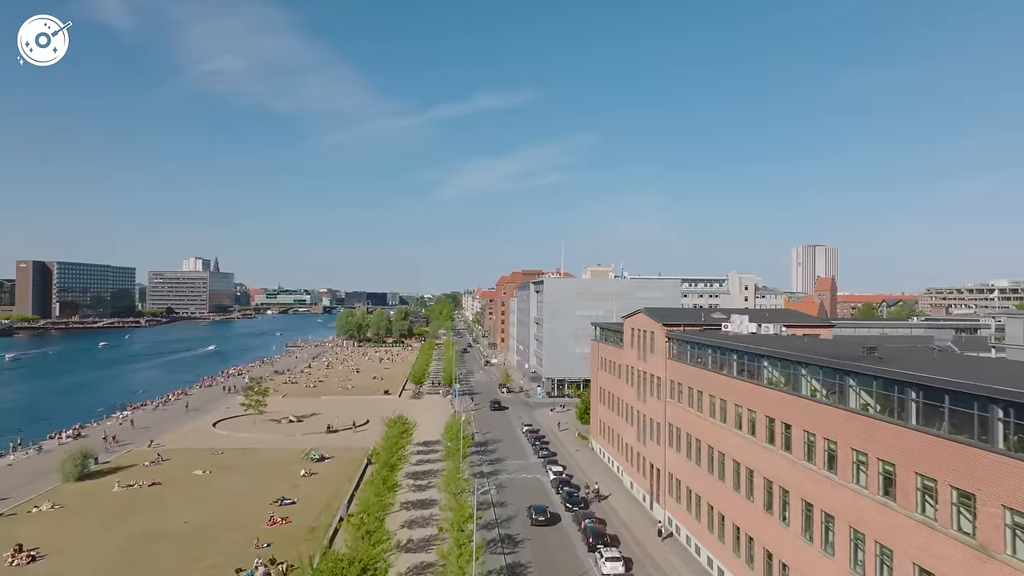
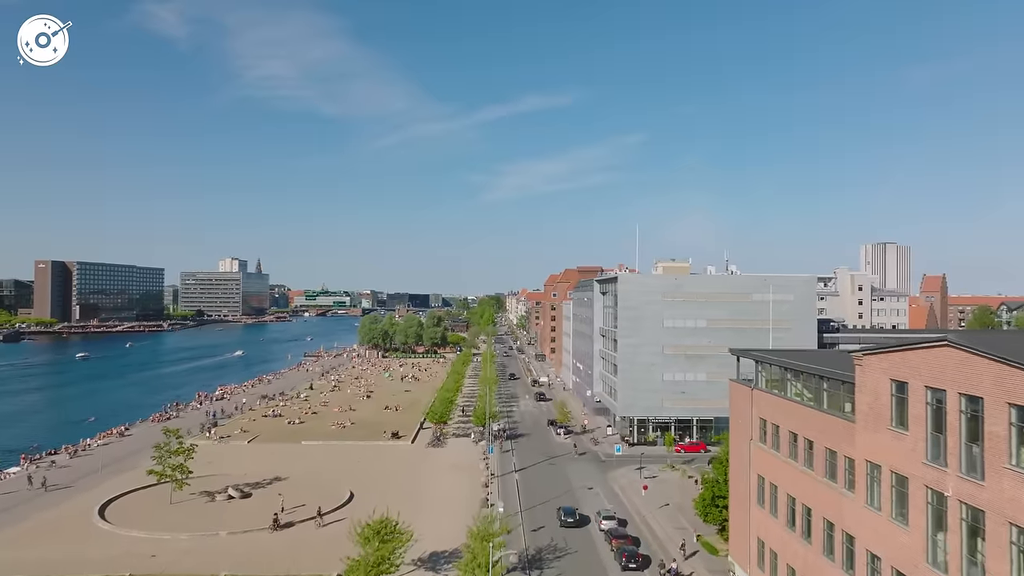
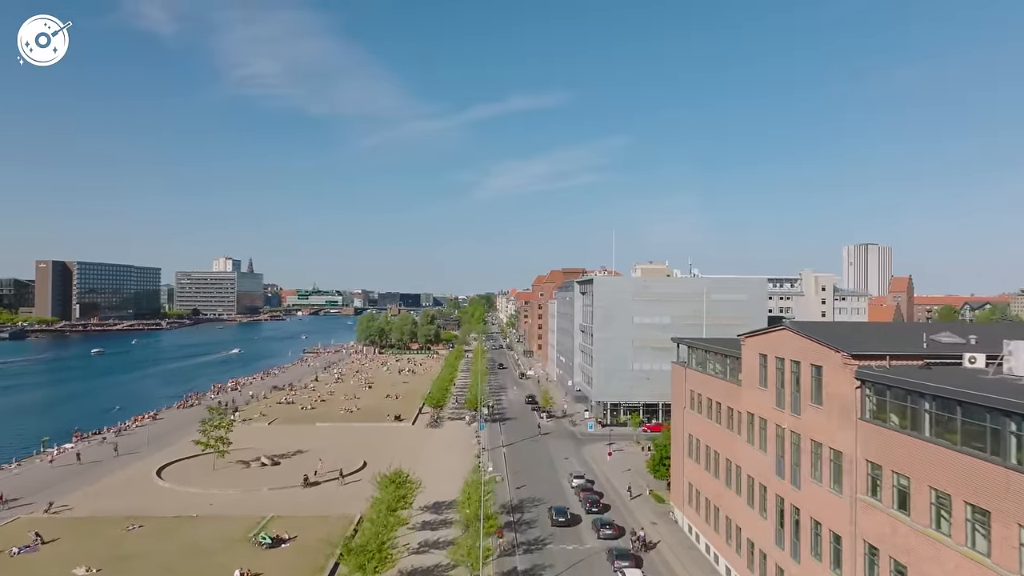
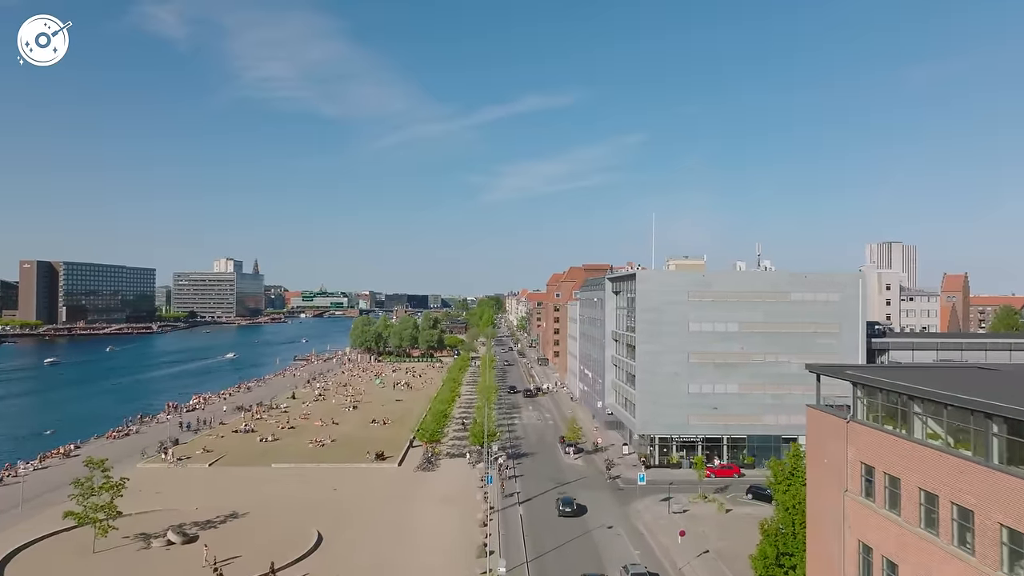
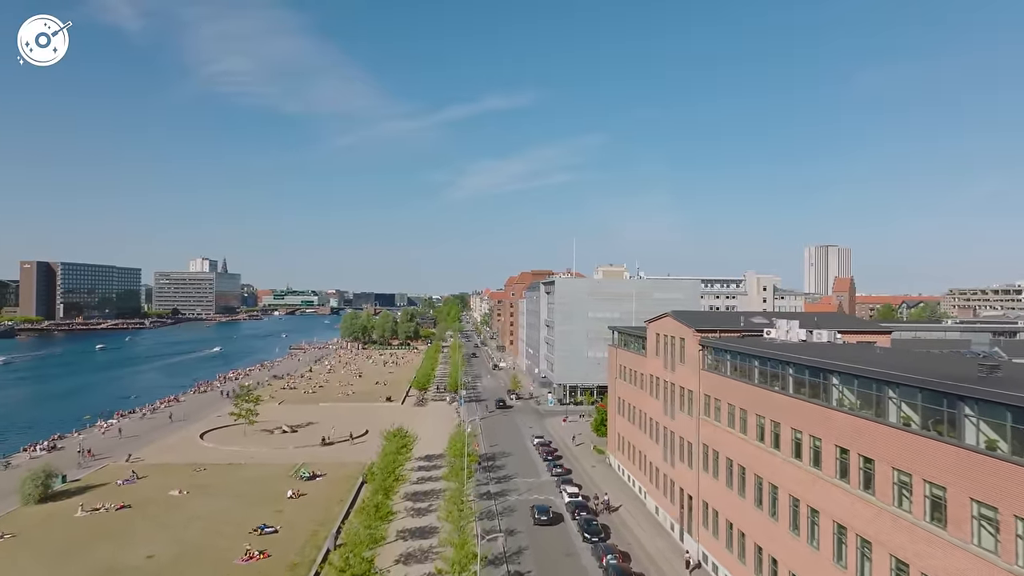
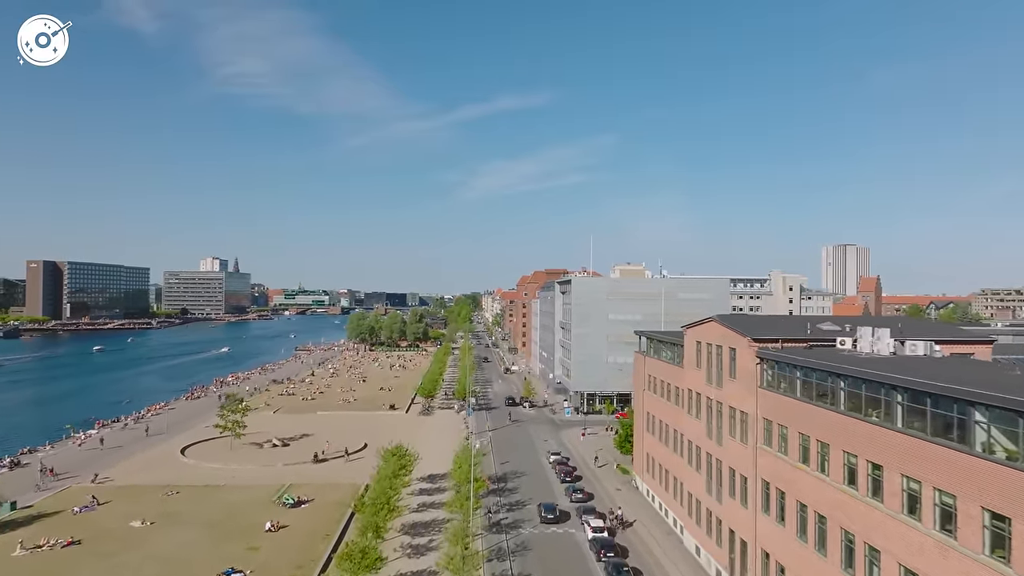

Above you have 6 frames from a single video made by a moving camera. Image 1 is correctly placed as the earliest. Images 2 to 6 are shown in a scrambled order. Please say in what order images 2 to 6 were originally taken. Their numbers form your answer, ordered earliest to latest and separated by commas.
5, 6, 3, 2, 4
